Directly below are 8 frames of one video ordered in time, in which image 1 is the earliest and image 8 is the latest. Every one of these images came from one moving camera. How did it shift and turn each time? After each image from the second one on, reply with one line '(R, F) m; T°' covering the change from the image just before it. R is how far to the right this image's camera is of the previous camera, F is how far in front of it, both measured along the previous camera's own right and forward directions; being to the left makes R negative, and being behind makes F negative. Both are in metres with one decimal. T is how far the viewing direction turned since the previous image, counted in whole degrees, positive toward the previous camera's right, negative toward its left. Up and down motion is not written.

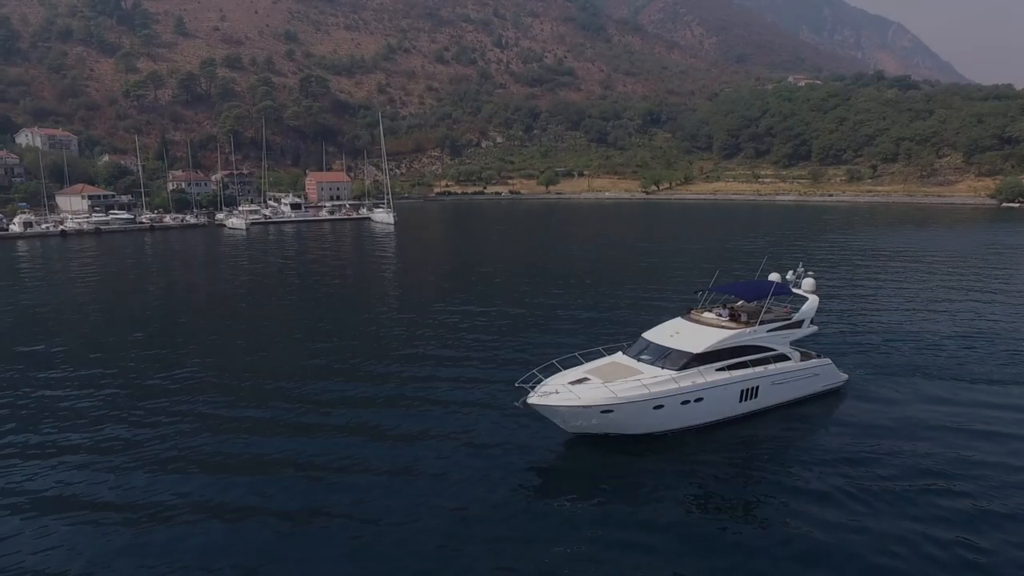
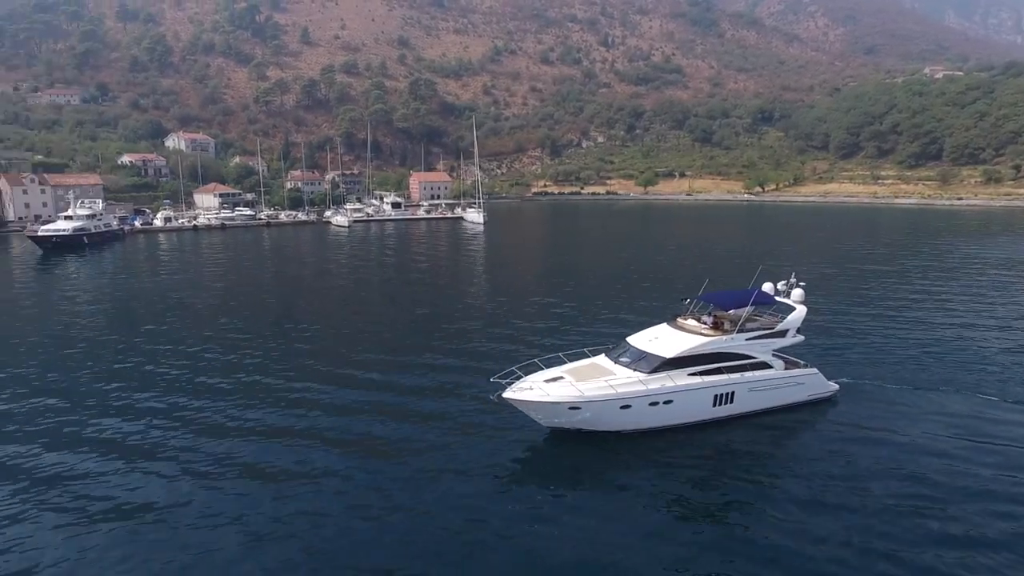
(+2.1, -1.4) m; -9°
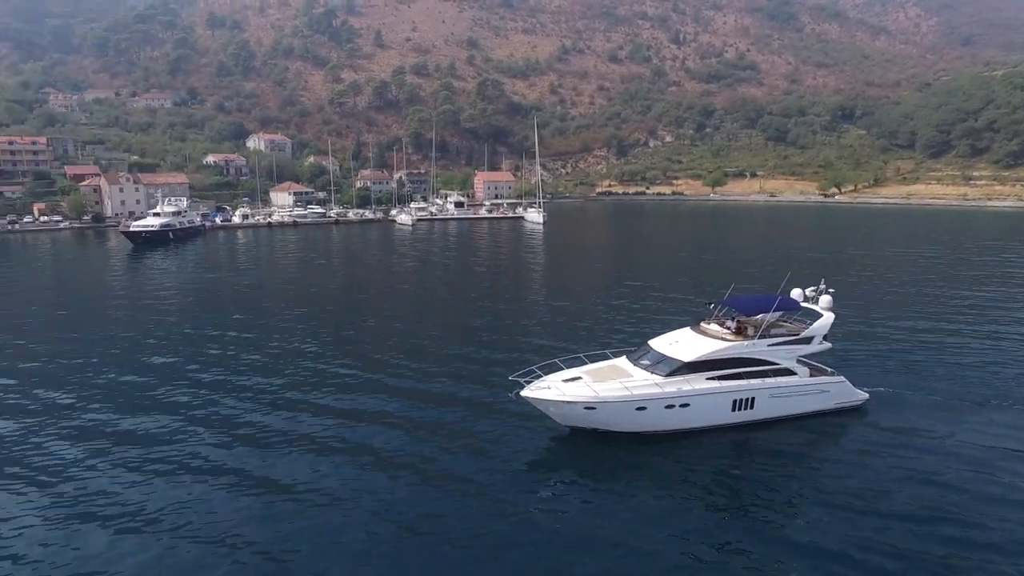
(+0.7, -0.4) m; -6°
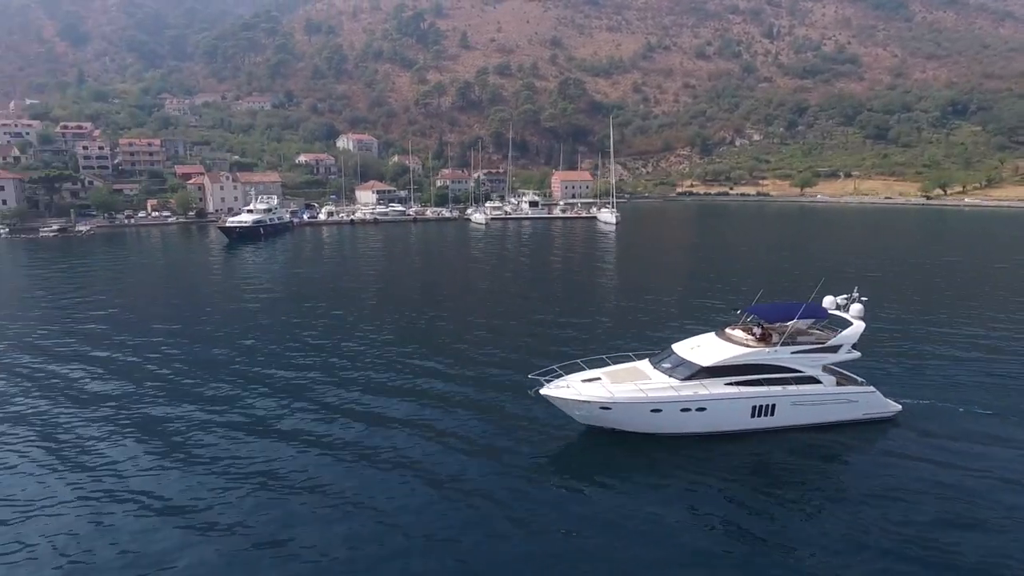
(+1.2, -0.7) m; -7°
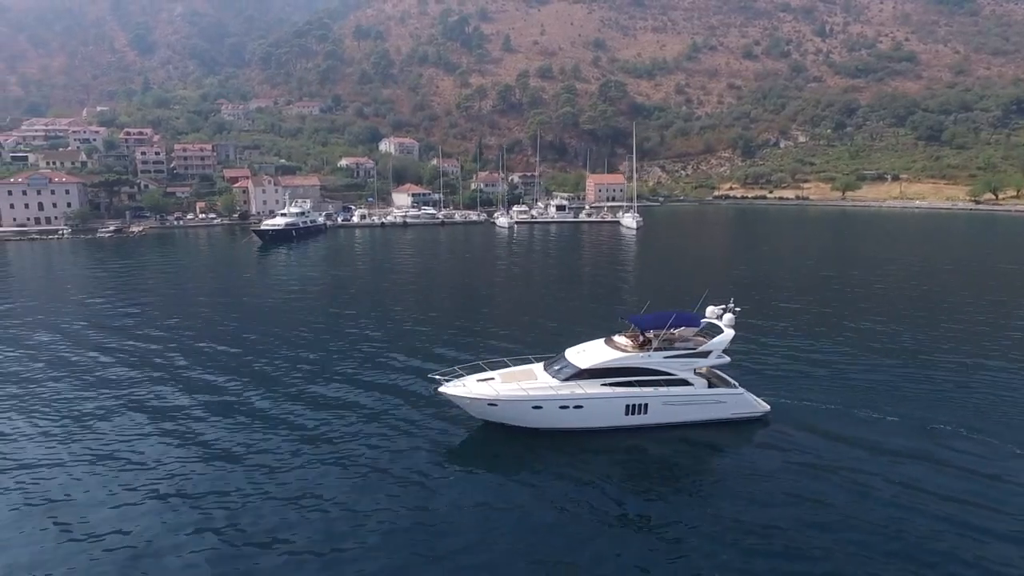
(+3.3, -2.2) m; -4°
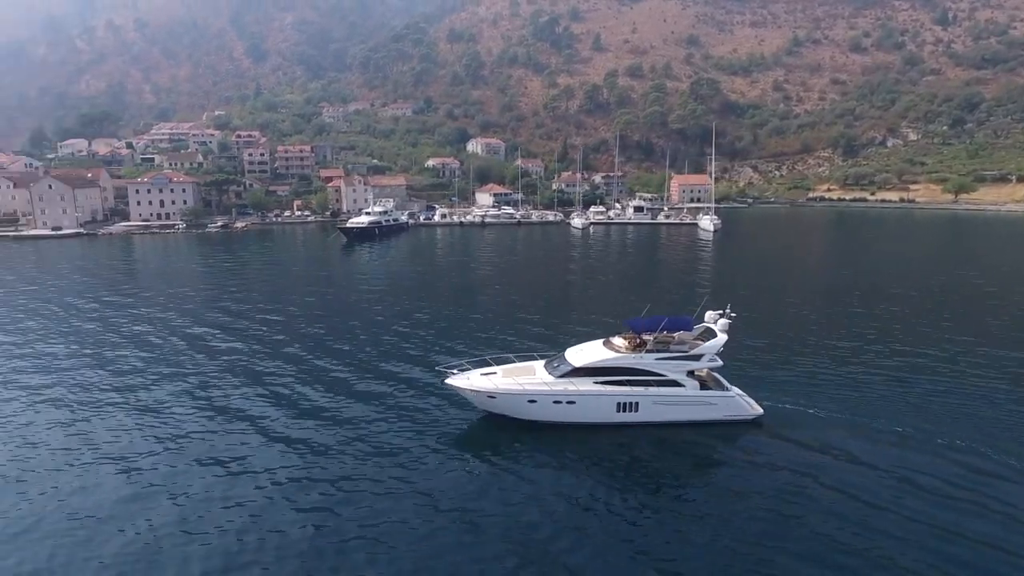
(+2.1, -1.2) m; -8°
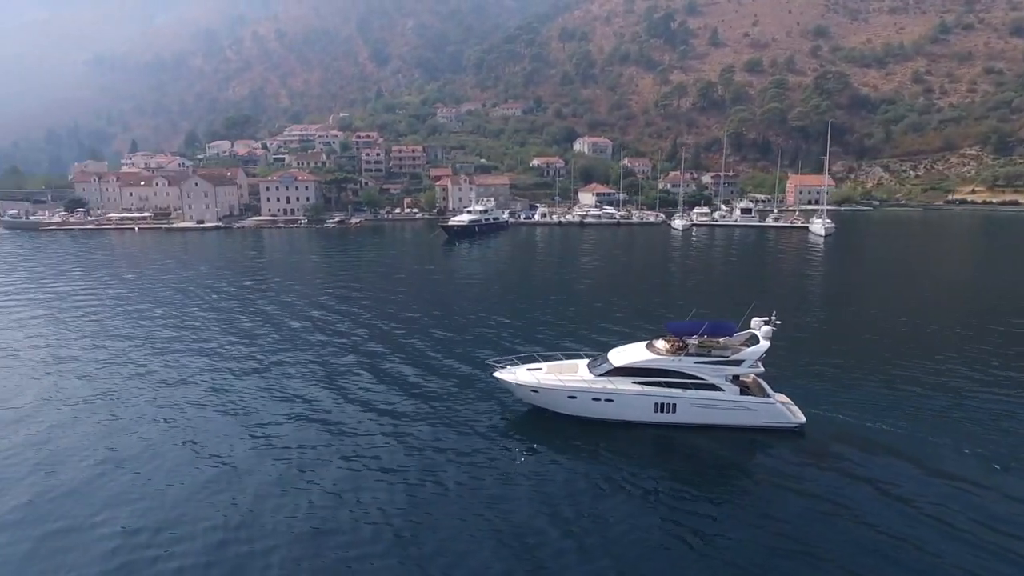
(+1.5, -0.9) m; -10°
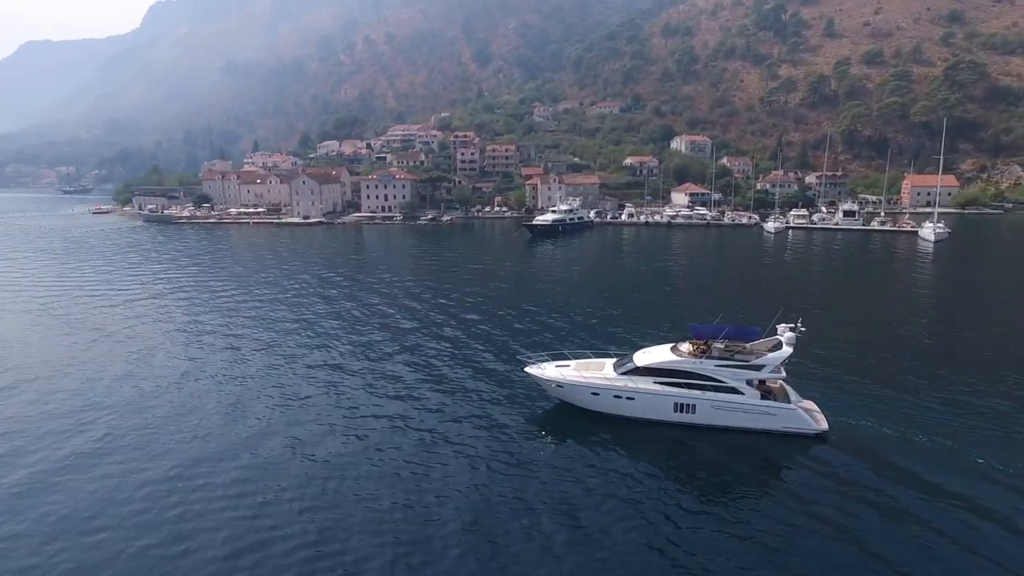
(+1.8, -1.0) m; -9°
